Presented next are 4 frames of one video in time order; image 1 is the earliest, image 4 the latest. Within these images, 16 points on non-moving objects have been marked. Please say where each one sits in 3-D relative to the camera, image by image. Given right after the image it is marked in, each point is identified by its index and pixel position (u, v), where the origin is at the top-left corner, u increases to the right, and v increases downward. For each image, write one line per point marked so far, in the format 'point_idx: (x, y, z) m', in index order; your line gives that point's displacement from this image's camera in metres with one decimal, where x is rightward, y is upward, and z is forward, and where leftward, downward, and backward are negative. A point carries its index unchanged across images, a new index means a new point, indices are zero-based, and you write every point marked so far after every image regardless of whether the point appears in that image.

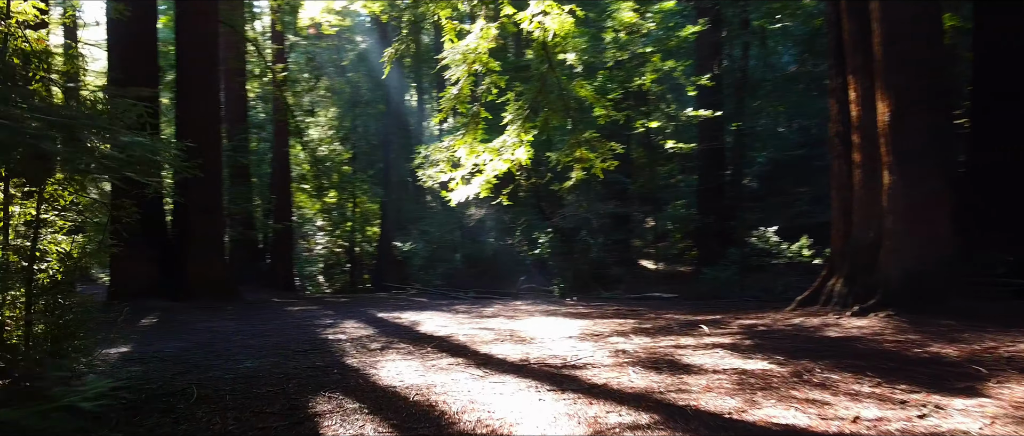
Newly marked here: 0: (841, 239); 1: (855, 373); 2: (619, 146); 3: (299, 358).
0: (+3.5, -0.2, +8.8) m
1: (+1.9, -0.9, +4.6) m
2: (+1.3, +0.9, +10.2) m
3: (-1.8, -1.2, +7.0) m
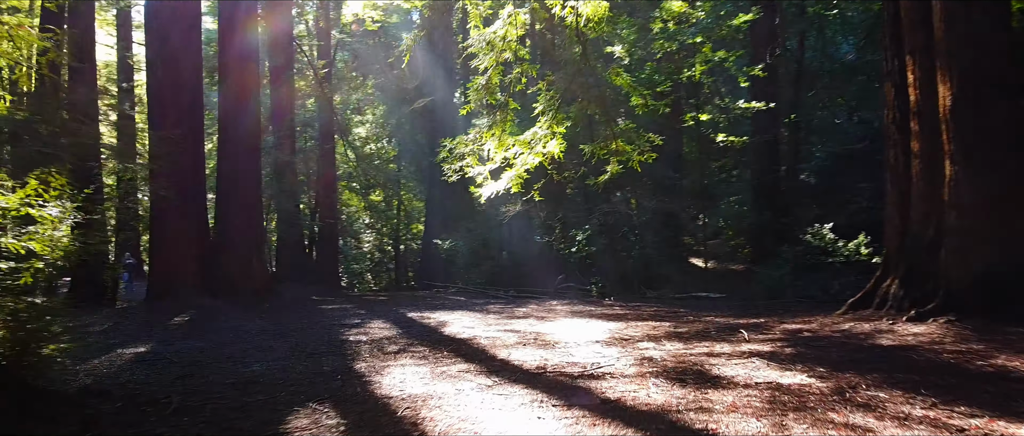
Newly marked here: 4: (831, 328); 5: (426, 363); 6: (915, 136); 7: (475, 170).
0: (+3.8, -0.2, +8.1) m
1: (+1.9, -0.9, +4.0) m
2: (+1.7, +0.9, +9.6) m
3: (-1.6, -1.2, +6.6) m
4: (+2.6, -0.9, +6.5) m
5: (-0.6, -1.1, +6.0) m
6: (+3.8, +0.8, +7.8) m
7: (-0.4, +0.5, +9.3) m
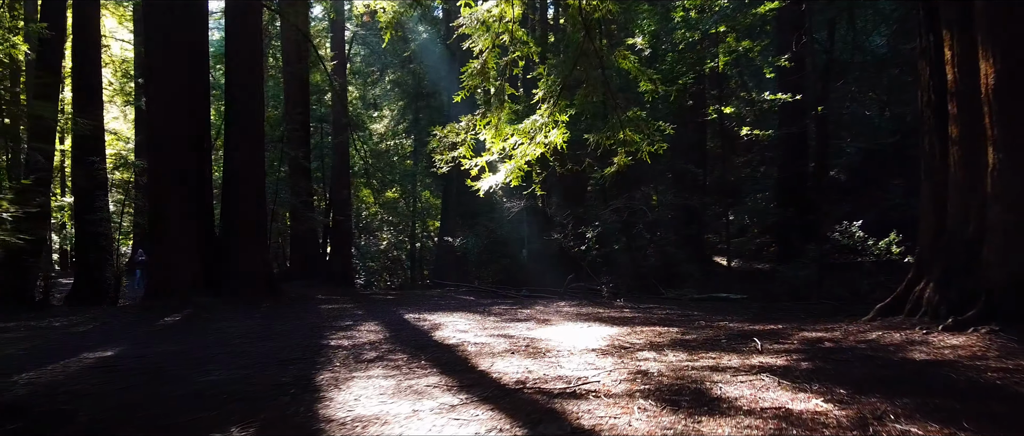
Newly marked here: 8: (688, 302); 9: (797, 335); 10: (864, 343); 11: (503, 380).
0: (+3.7, -0.1, +7.3) m
1: (+1.7, -0.8, +3.3) m
2: (+1.7, +1.0, +8.9) m
3: (-1.7, -1.1, +6.0) m
4: (+2.5, -0.8, +5.8) m
5: (-0.8, -1.0, +5.4) m
6: (+3.8, +0.8, +7.0) m
7: (-0.5, +0.6, +8.7) m
8: (+2.8, -1.3, +13.1) m
9: (+2.2, -0.9, +6.3) m
10: (+2.3, -0.8, +5.4) m
11: (-0.1, -1.0, +5.0) m
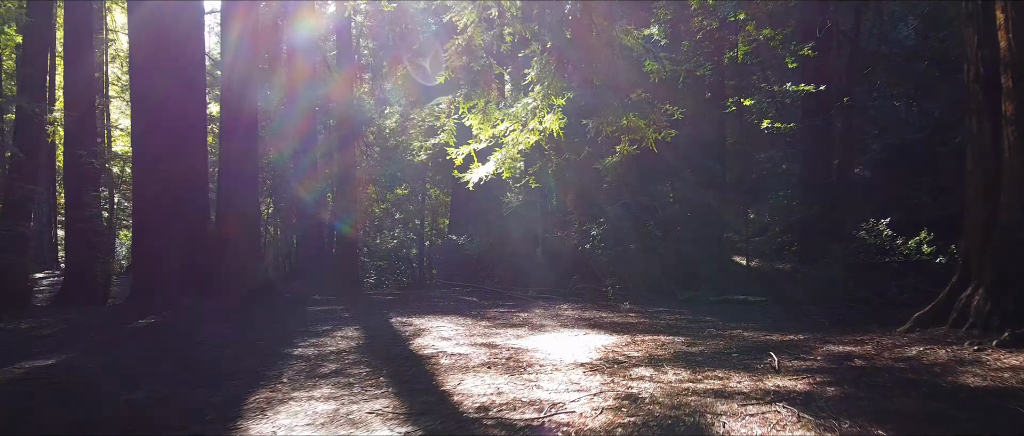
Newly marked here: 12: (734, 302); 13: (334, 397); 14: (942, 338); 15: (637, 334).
0: (+3.6, -0.1, +6.4) m
1: (+1.5, -0.8, +2.4) m
2: (+1.6, +1.0, +8.0) m
3: (-1.9, -1.1, +5.2) m
4: (+2.3, -0.8, +4.9) m
5: (-0.9, -1.0, +4.6) m
6: (+3.6, +0.9, +6.0) m
7: (-0.5, +0.6, +7.8) m
8: (+2.8, -1.3, +12.2) m
9: (+2.0, -0.9, +5.4) m
10: (+2.2, -0.8, +4.5) m
11: (-0.2, -0.9, +4.2) m
12: (+3.5, -1.3, +13.0) m
13: (-1.0, -1.0, +4.5) m
14: (+3.0, -0.8, +5.7) m
15: (+1.0, -1.0, +7.0) m
